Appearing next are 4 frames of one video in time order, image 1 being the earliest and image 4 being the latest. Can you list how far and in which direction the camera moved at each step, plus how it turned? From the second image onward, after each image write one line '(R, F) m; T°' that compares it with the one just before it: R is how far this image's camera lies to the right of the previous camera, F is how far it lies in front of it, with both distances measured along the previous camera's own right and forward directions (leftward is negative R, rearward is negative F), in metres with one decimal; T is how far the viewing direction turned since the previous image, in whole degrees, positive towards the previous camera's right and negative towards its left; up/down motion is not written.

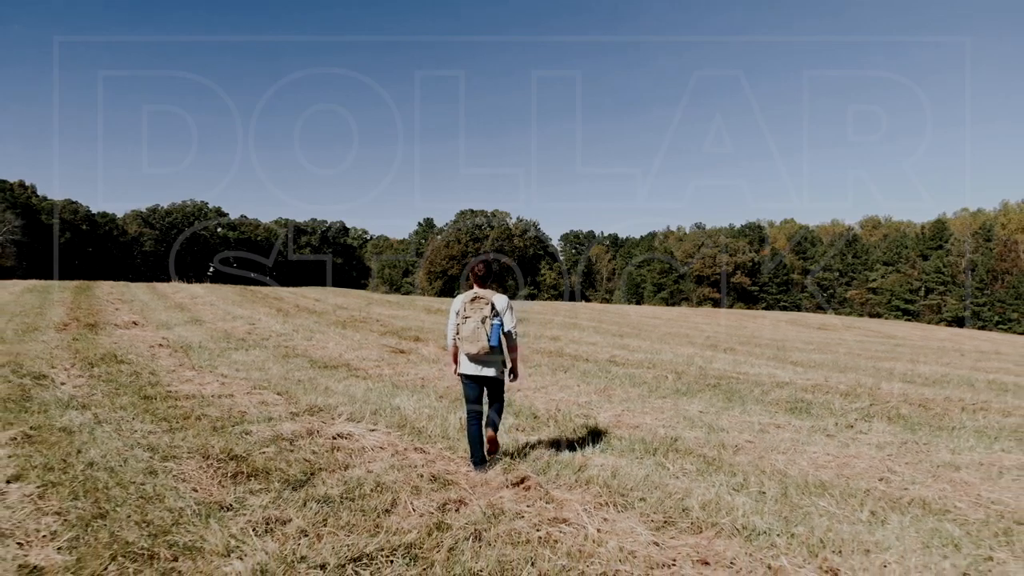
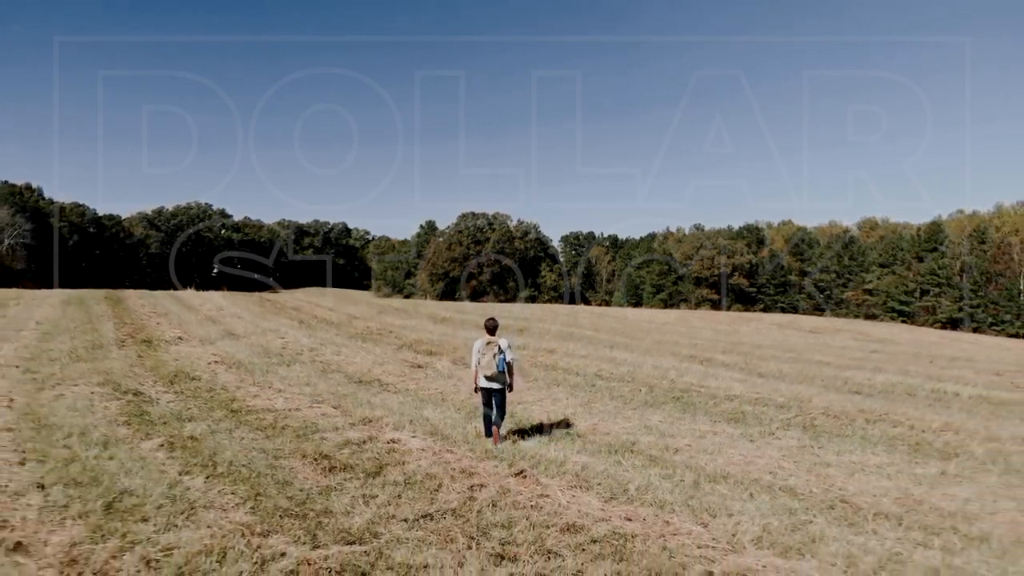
(0.0, -2.5) m; 0°
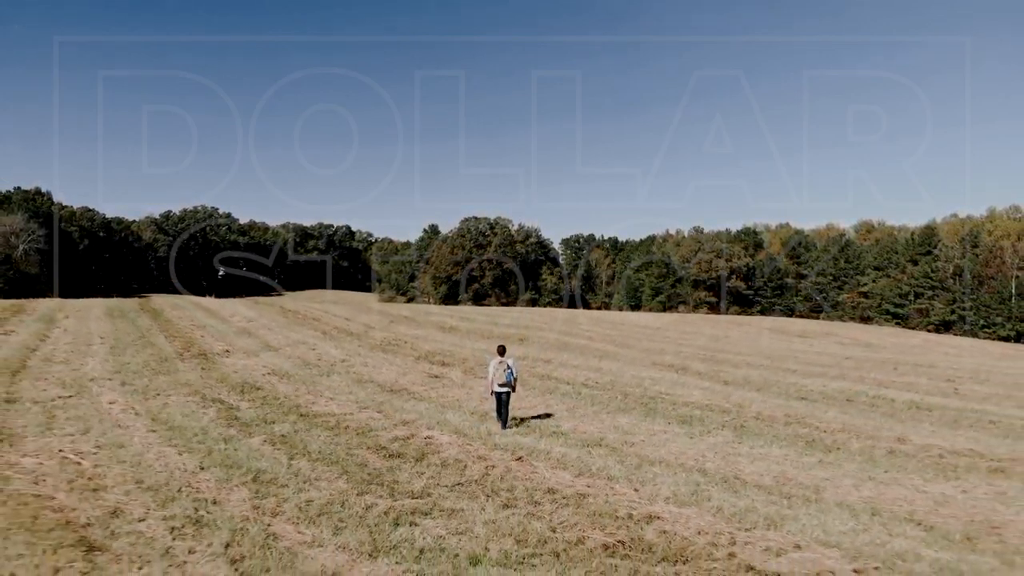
(0.0, -3.4) m; 0°
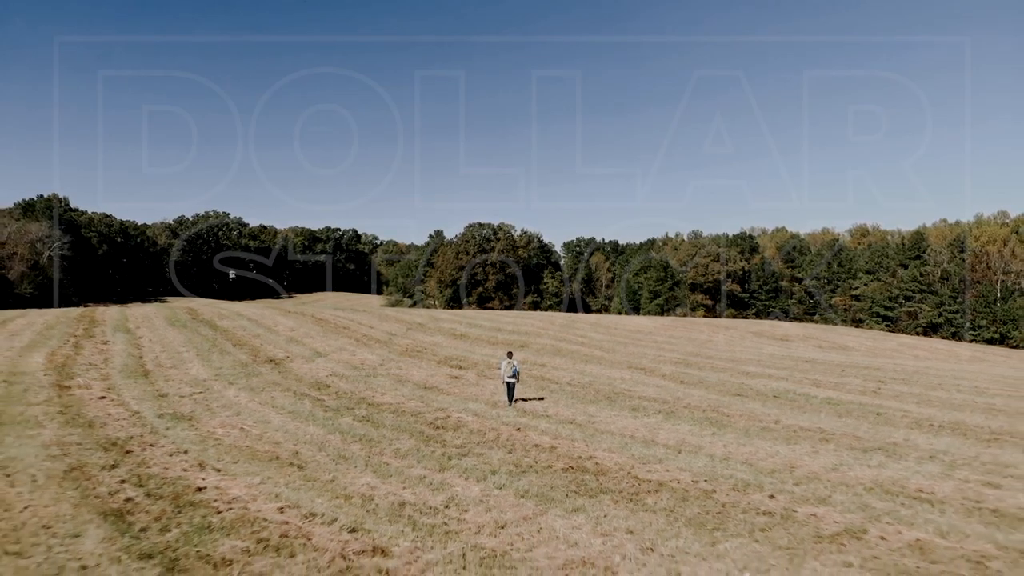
(0.0, -6.5) m; 0°
